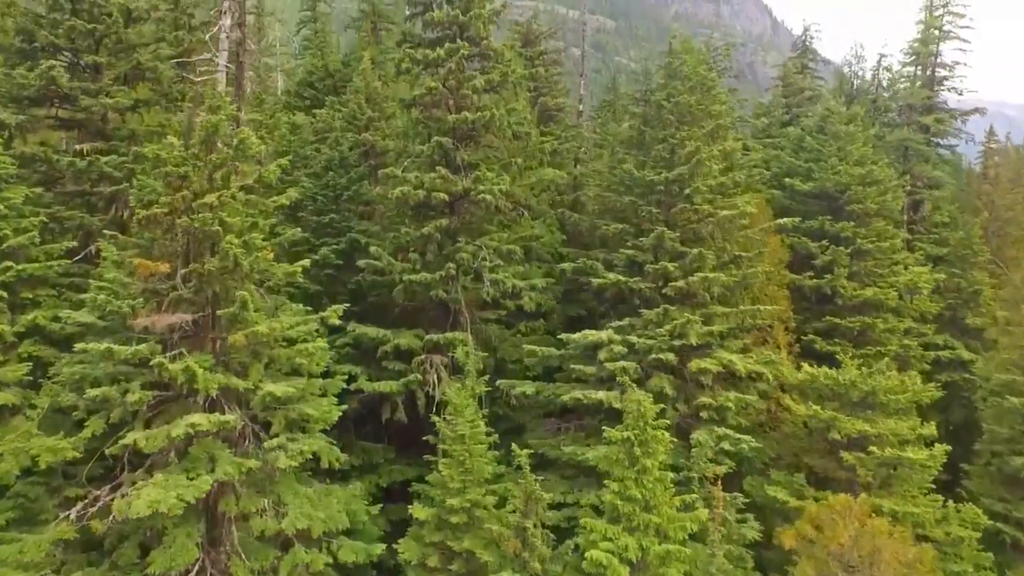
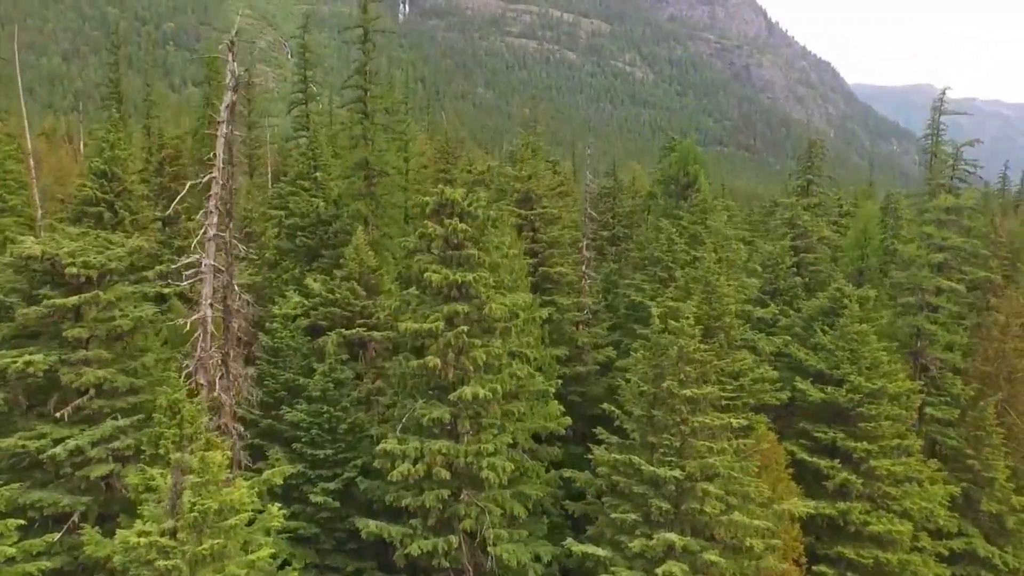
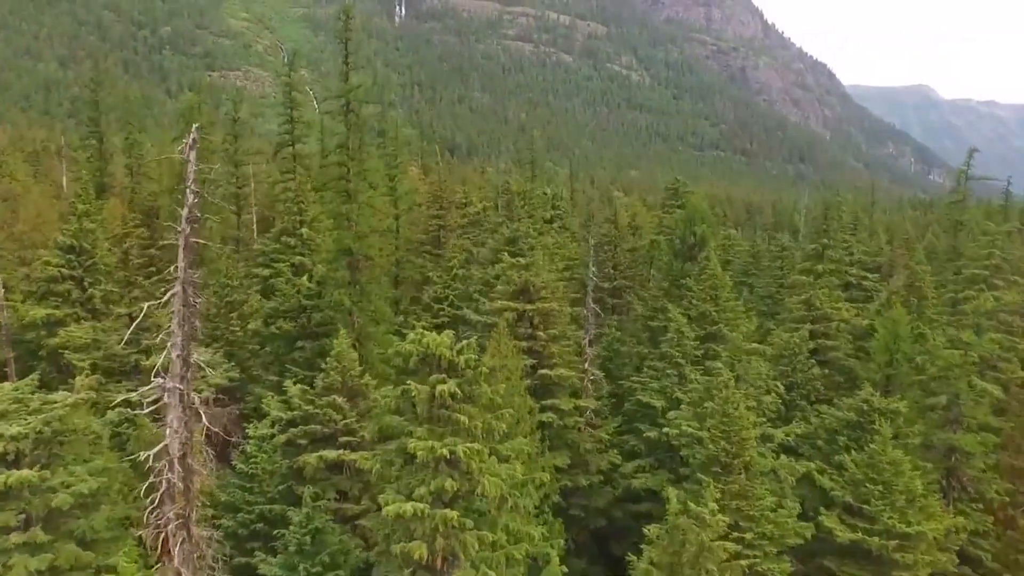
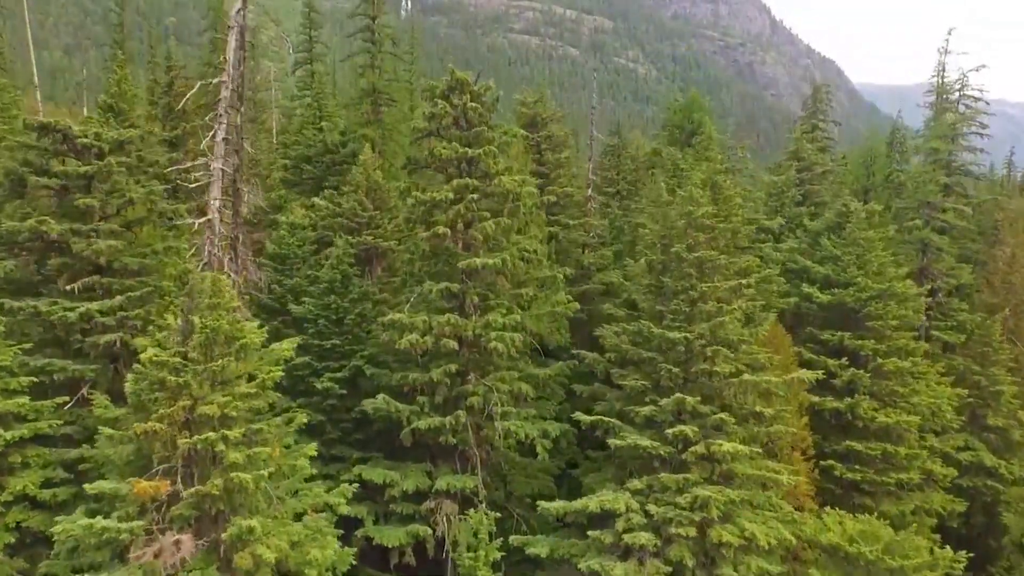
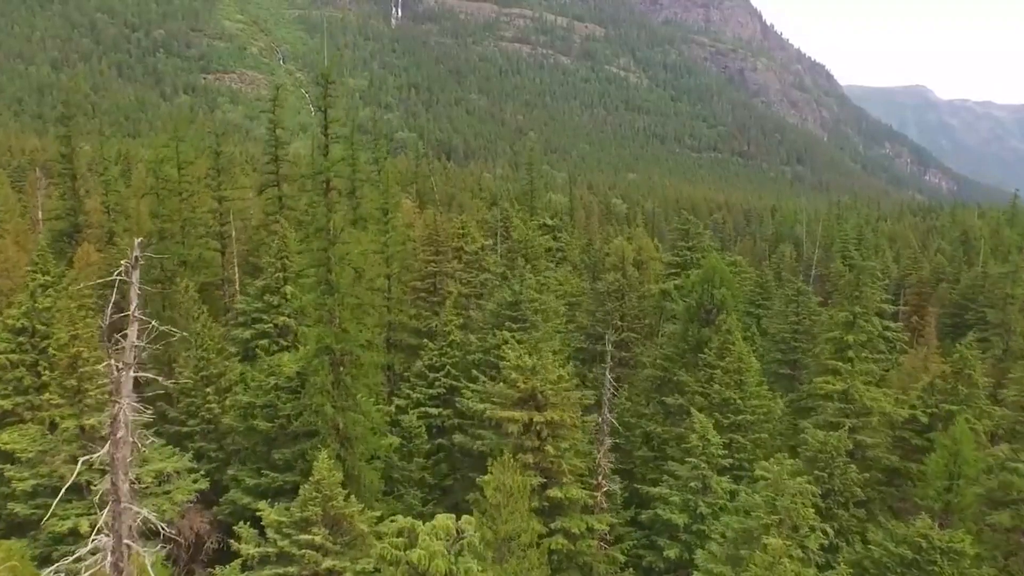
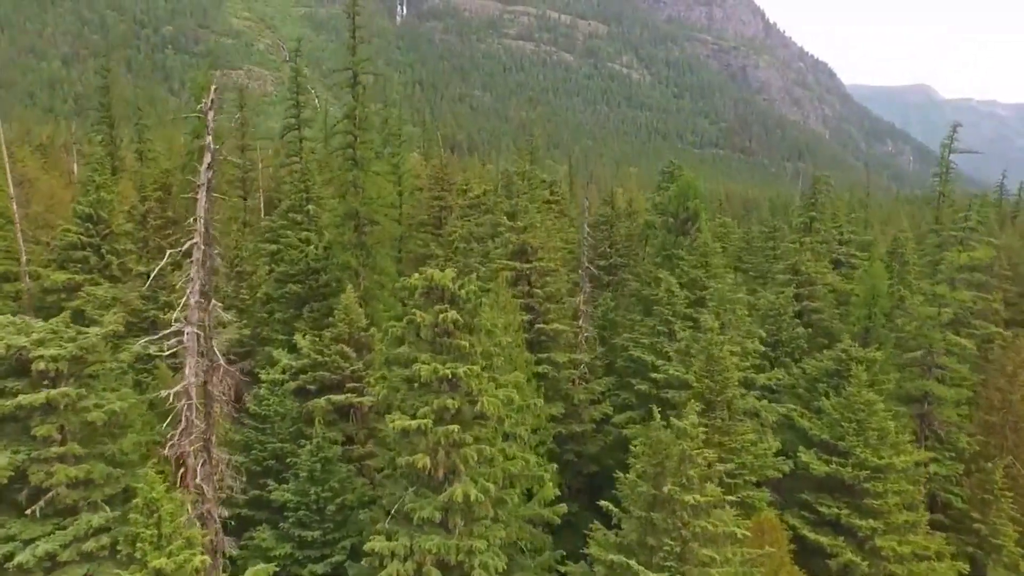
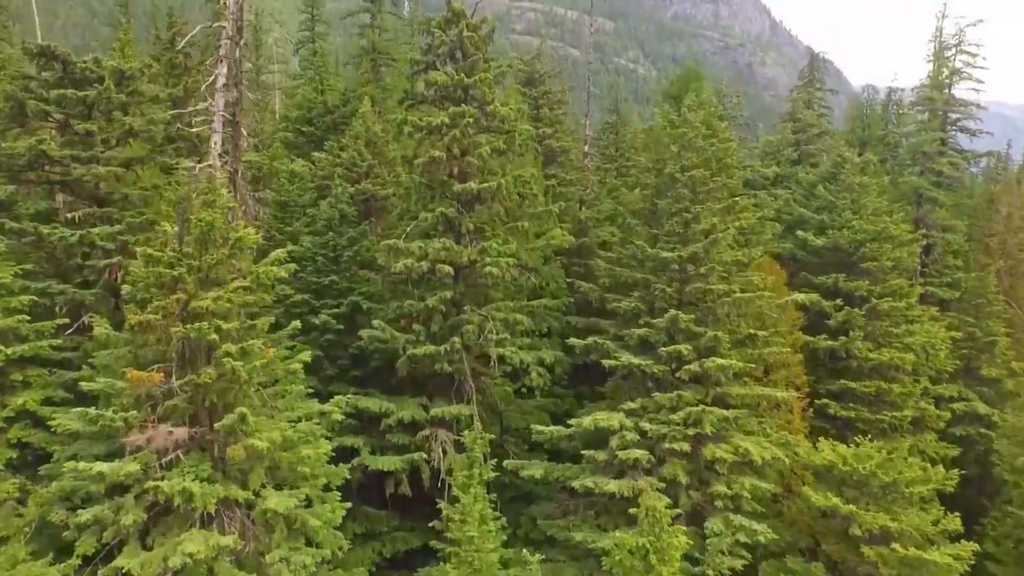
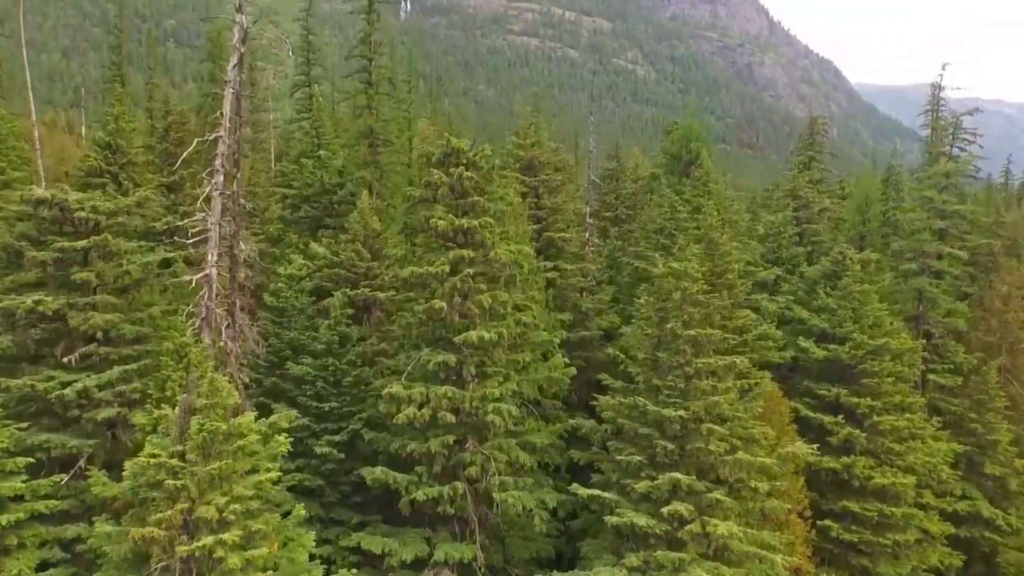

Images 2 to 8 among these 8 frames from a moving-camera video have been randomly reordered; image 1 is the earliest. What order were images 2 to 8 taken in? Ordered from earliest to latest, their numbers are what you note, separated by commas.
7, 4, 8, 2, 6, 3, 5
